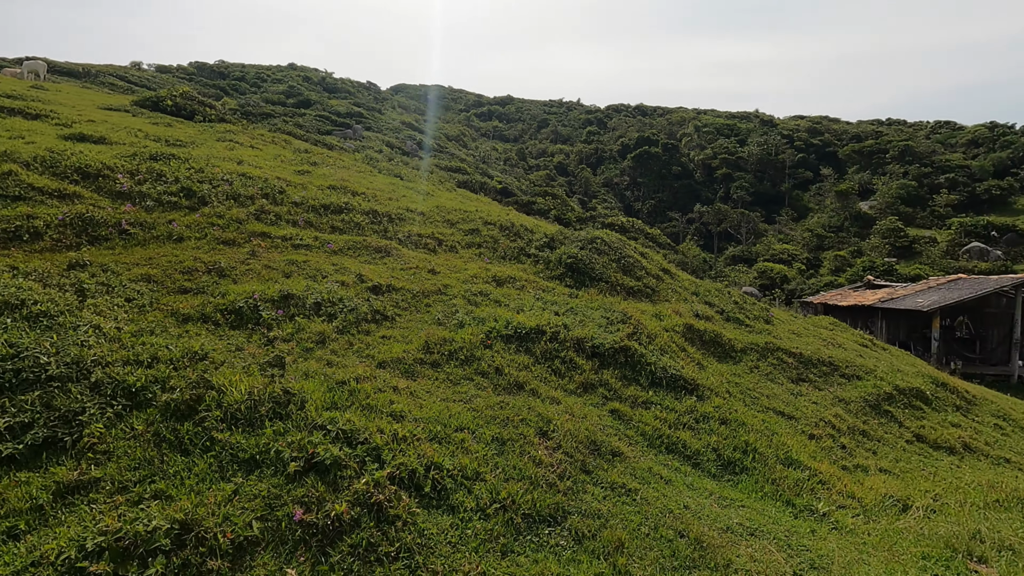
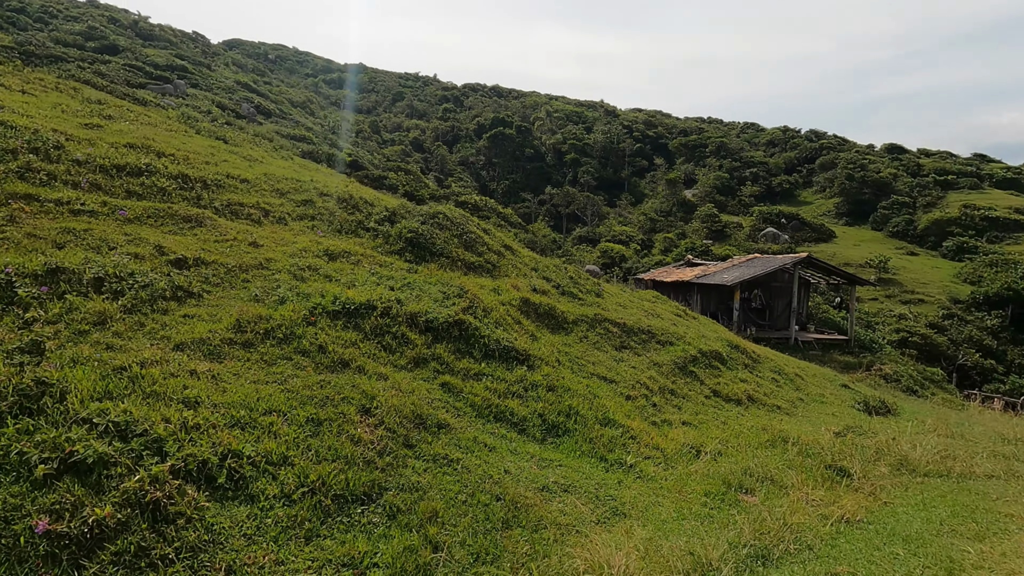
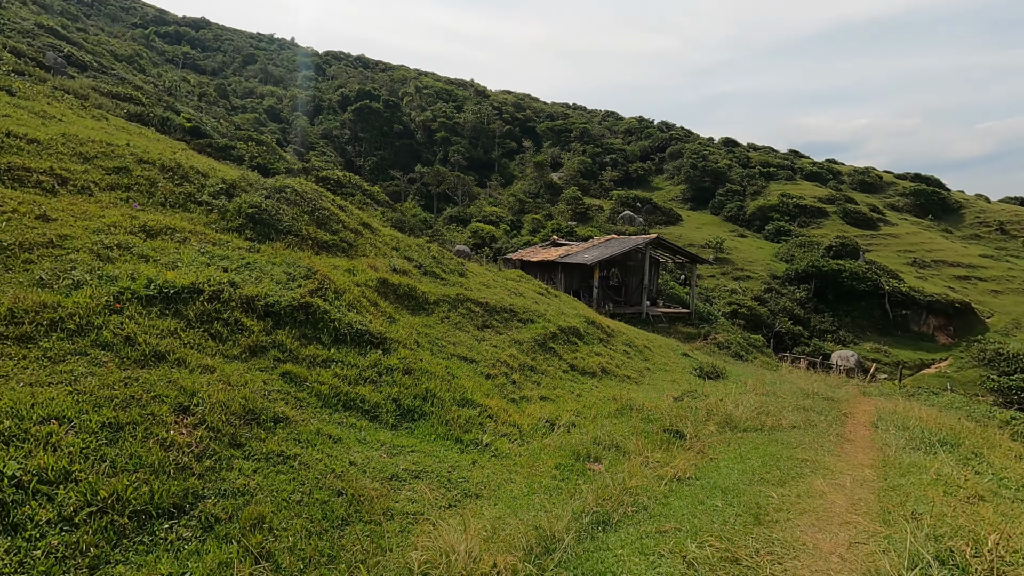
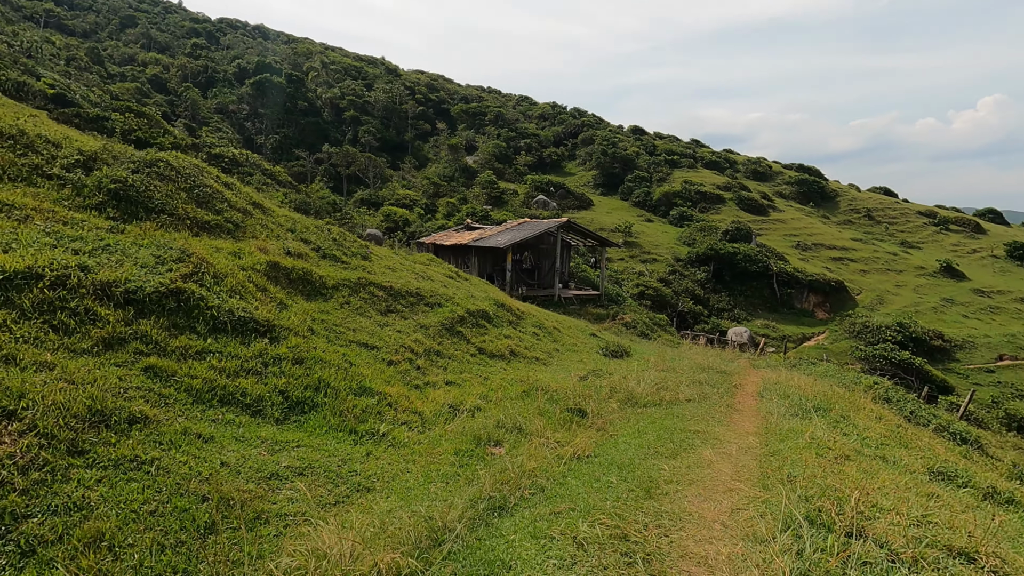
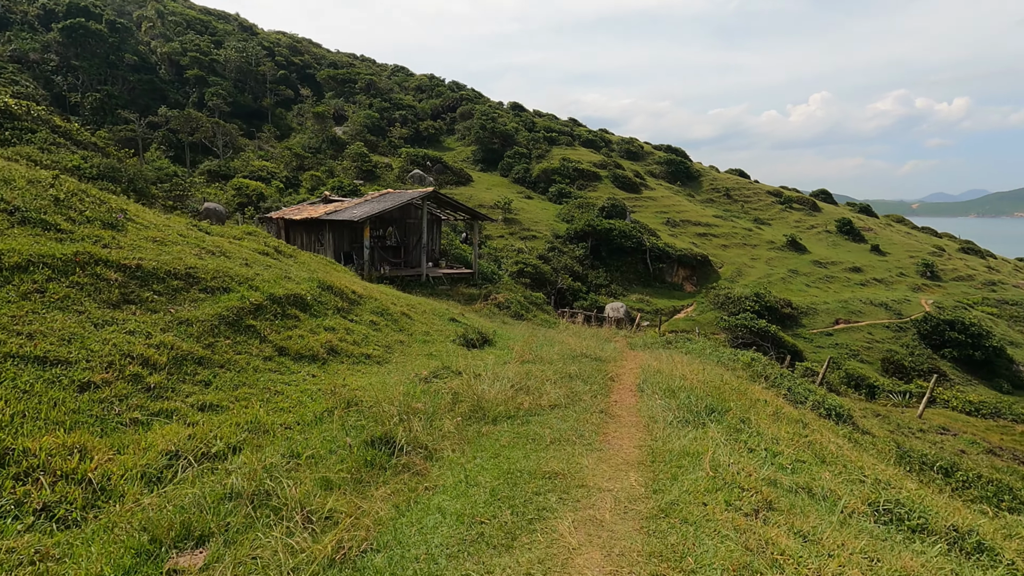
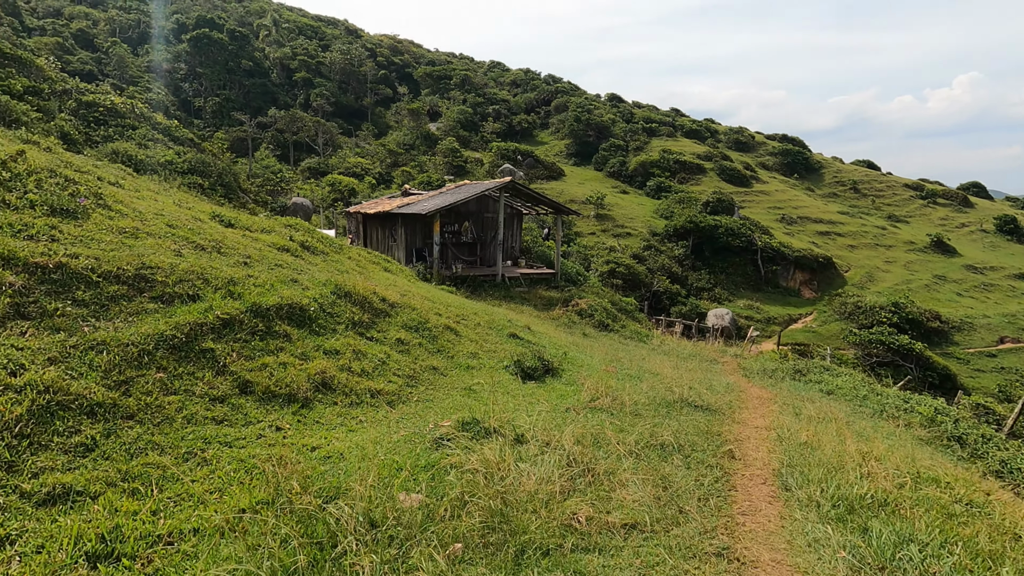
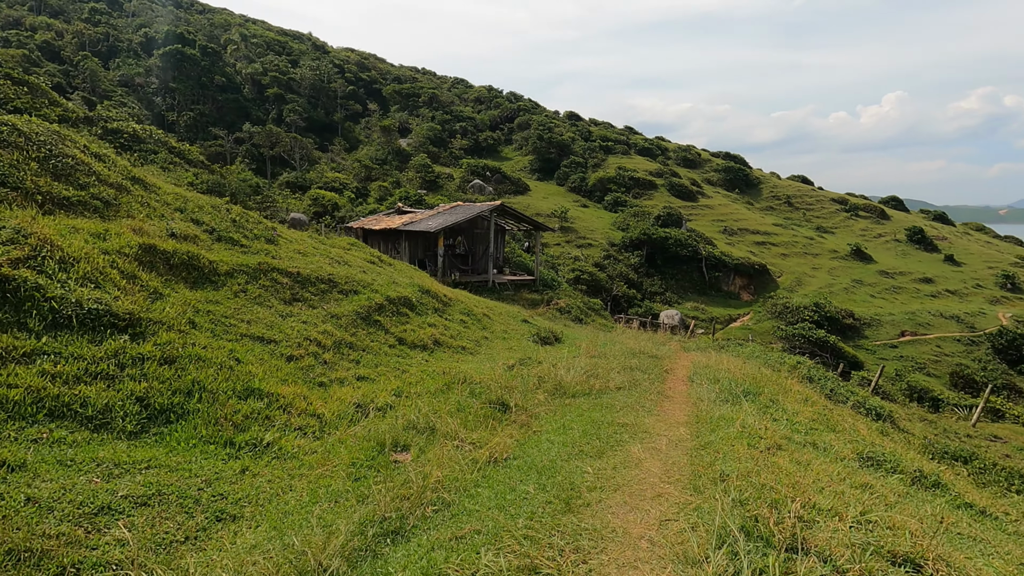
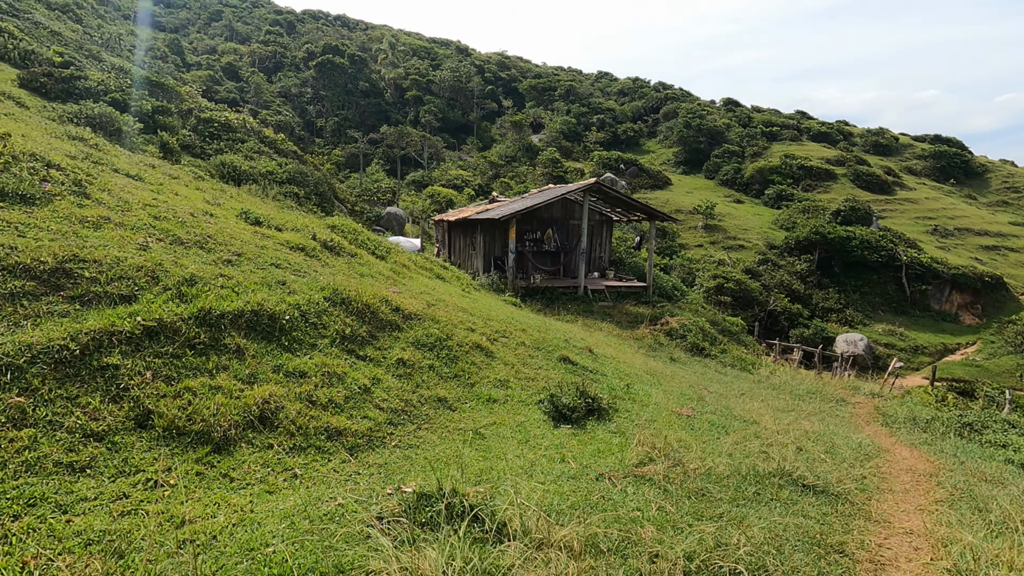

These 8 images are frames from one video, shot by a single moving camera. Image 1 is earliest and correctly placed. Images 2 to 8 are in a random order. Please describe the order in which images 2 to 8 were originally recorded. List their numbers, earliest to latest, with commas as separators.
2, 3, 4, 7, 5, 6, 8
